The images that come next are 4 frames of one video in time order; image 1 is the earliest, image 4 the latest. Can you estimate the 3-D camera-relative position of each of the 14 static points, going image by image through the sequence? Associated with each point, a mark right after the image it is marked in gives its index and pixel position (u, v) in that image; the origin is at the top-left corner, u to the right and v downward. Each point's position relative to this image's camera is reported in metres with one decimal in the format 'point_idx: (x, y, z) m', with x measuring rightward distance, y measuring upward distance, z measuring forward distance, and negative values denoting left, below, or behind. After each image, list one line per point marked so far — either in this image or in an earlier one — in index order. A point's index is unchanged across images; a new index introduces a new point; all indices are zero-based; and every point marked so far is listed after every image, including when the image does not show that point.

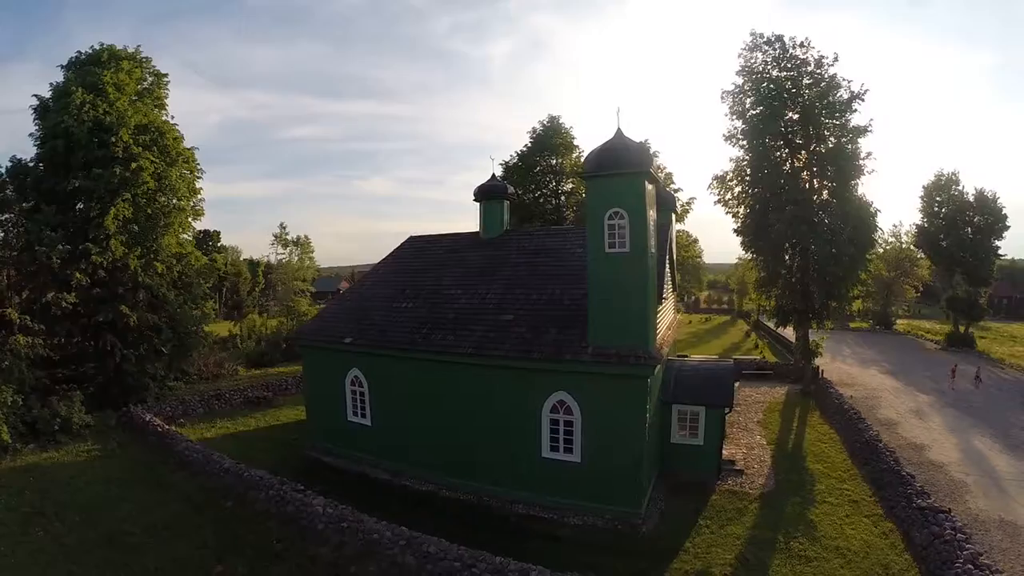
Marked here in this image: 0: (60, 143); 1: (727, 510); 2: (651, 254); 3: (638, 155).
0: (-16.8, +5.3, +19.7) m
1: (+5.8, -6.0, +14.3) m
2: (+3.4, +0.9, +13.3) m
3: (+3.0, +3.3, +13.0) m
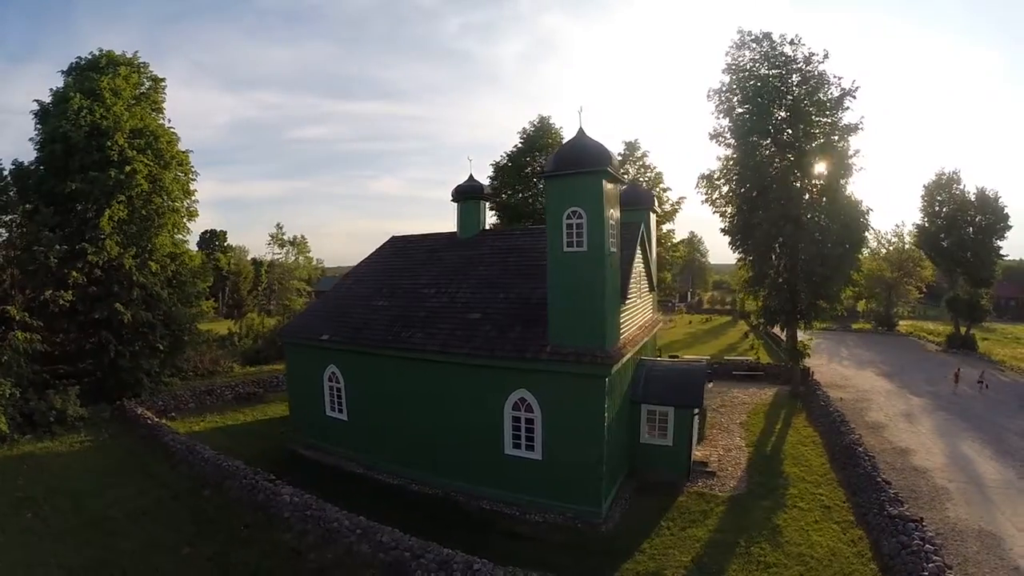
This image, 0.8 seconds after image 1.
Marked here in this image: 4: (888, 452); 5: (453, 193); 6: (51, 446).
0: (-17.5, +5.4, +20.5) m
1: (+4.8, -6.0, +14.3) m
2: (+2.4, +0.9, +13.3) m
3: (+2.0, +3.3, +13.1) m
4: (+13.3, -5.8, +18.9) m
5: (-2.2, +3.4, +19.2) m
6: (-15.9, -5.4, +18.4) m
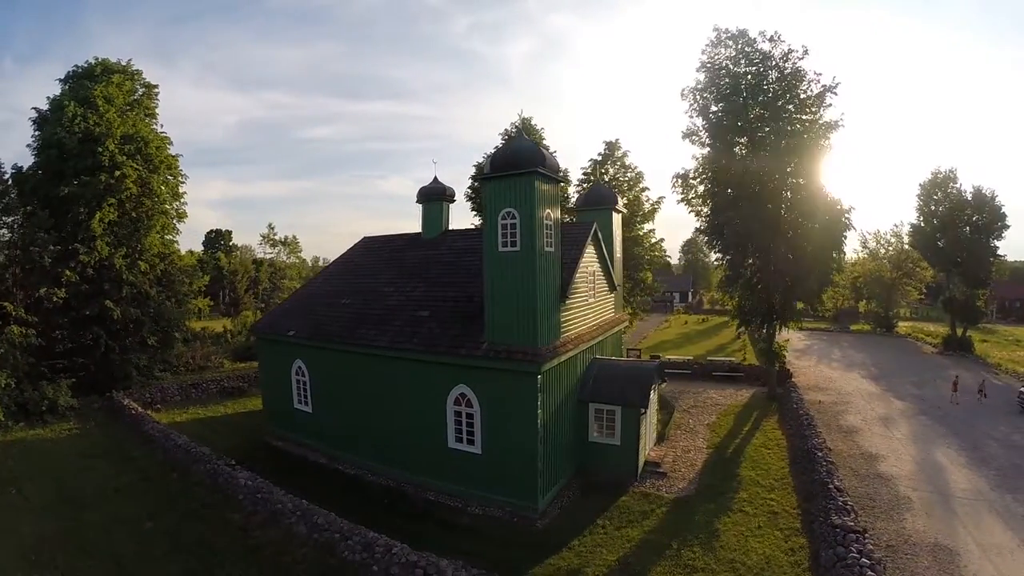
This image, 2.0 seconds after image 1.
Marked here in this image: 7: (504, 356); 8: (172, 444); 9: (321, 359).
0: (-18.7, +5.5, +21.6) m
1: (+3.2, -6.0, +14.3) m
2: (+0.8, +0.9, +13.5) m
3: (+0.4, +3.3, +13.3) m
4: (+11.9, -5.8, +18.5) m
5: (-3.5, +3.4, +19.6) m
6: (-17.3, -5.3, +19.4) m
7: (-0.1, -1.7, +13.4) m
8: (-11.6, -5.4, +18.1) m
9: (-6.3, -2.4, +17.7) m
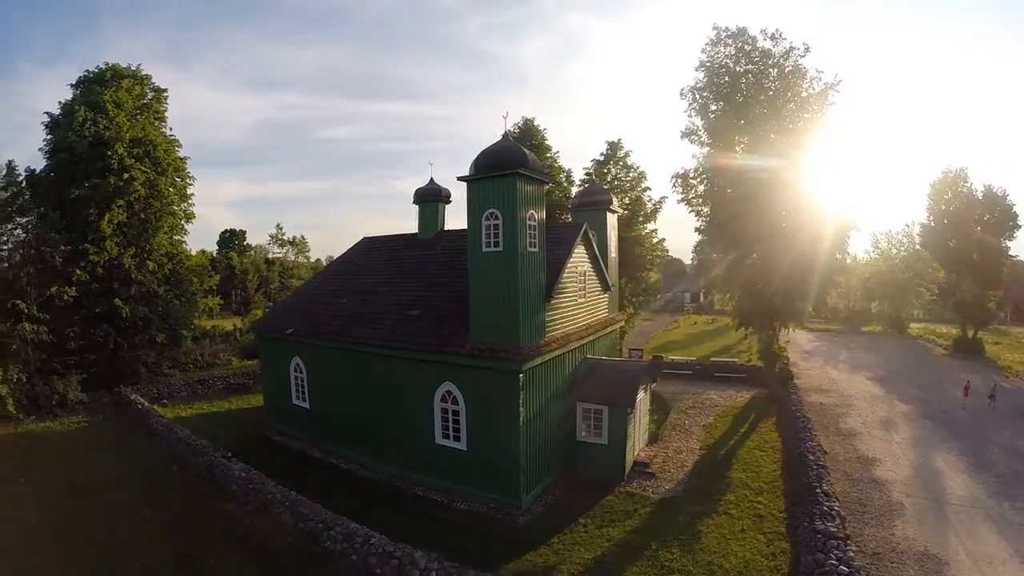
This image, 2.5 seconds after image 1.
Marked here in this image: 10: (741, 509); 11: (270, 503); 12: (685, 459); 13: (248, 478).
0: (-18.8, +5.6, +22.4) m
1: (+2.8, -6.0, +14.4) m
2: (+0.4, +0.9, +13.6) m
3: (0.0, +3.3, +13.4) m
4: (+11.7, -5.9, +18.2) m
5: (-3.7, +3.4, +19.9) m
6: (-17.5, -5.3, +20.2) m
7: (-0.6, -1.7, +13.5) m
8: (-11.8, -5.3, +18.7) m
9: (-6.6, -2.4, +18.1) m
10: (+6.5, -6.1, +14.9) m
11: (-6.3, -5.7, +13.8) m
12: (+5.8, -5.7, +17.6) m
13: (-7.5, -5.6, +15.2) m
